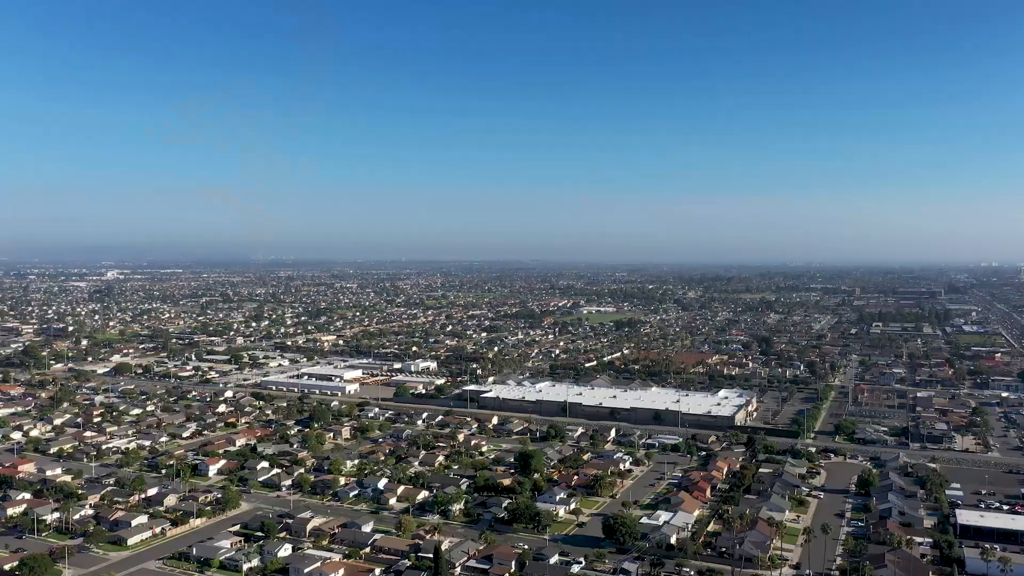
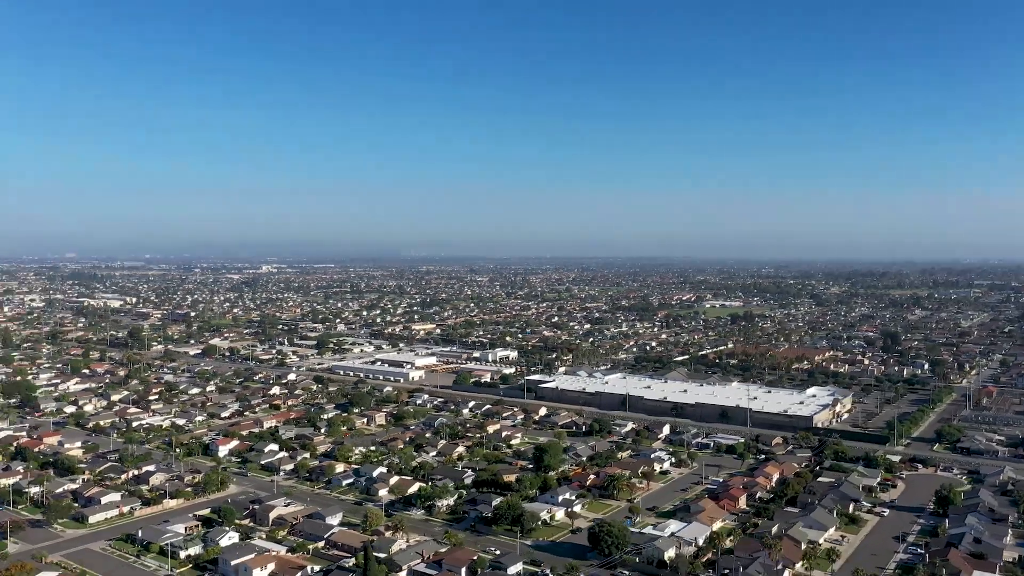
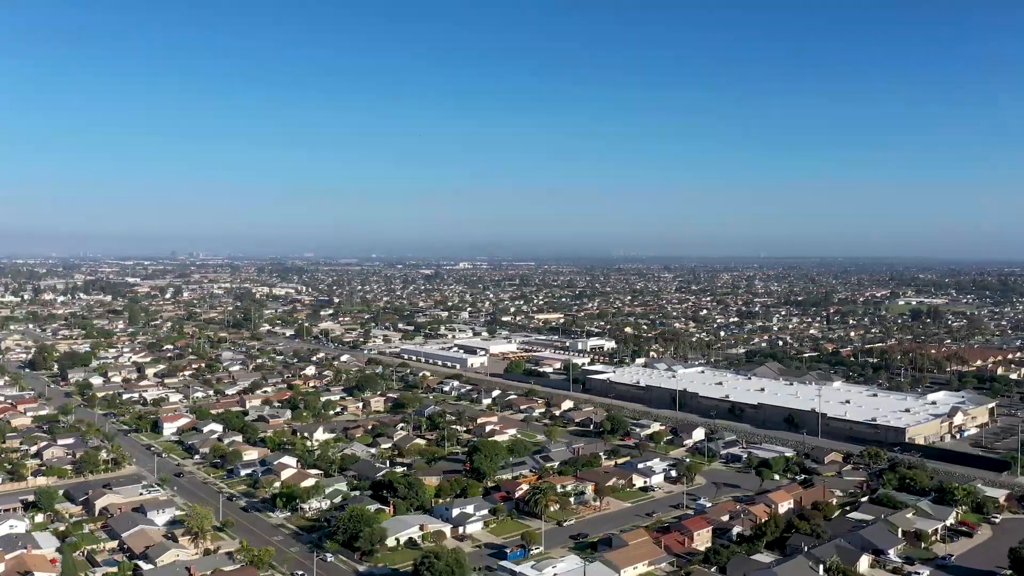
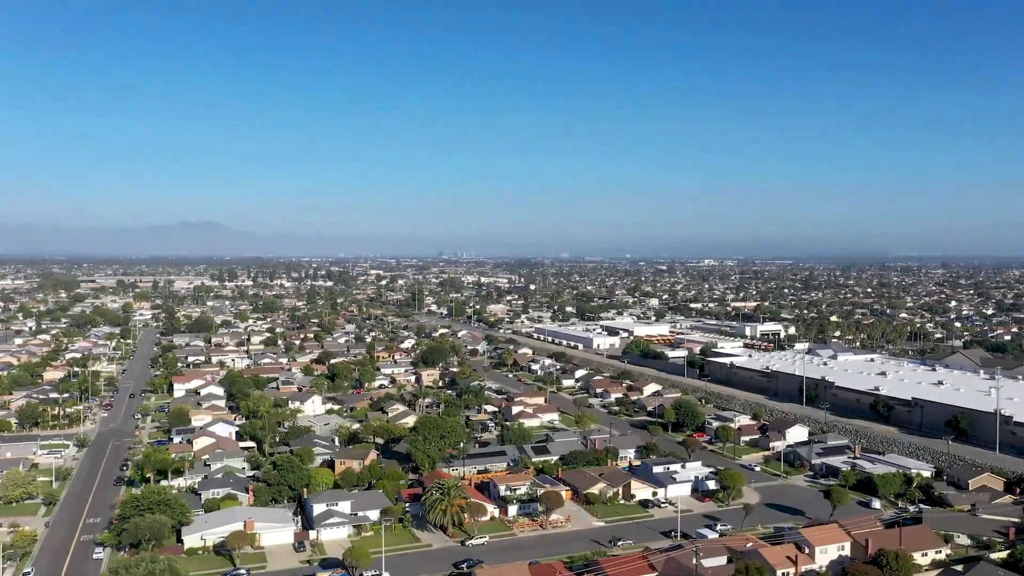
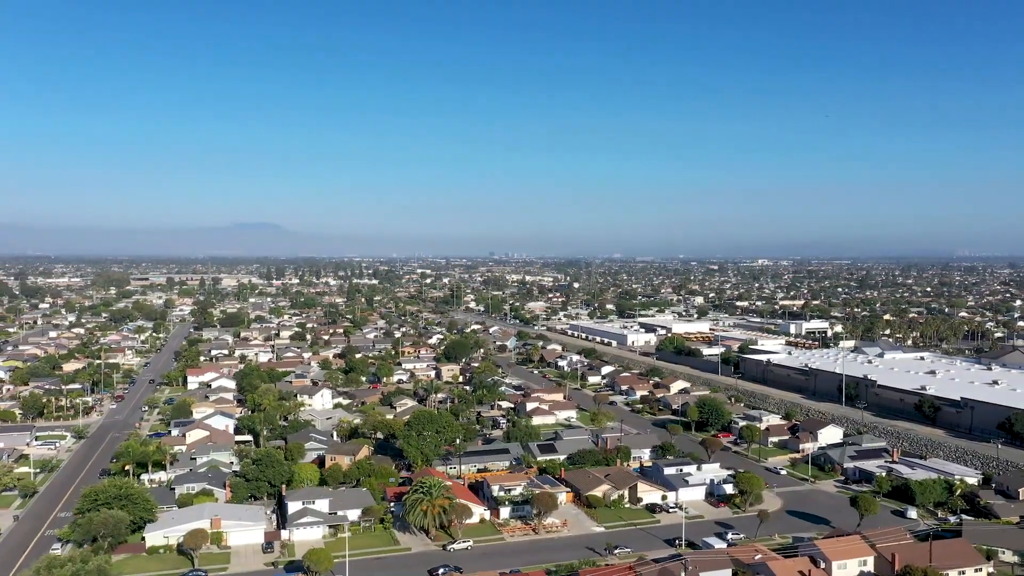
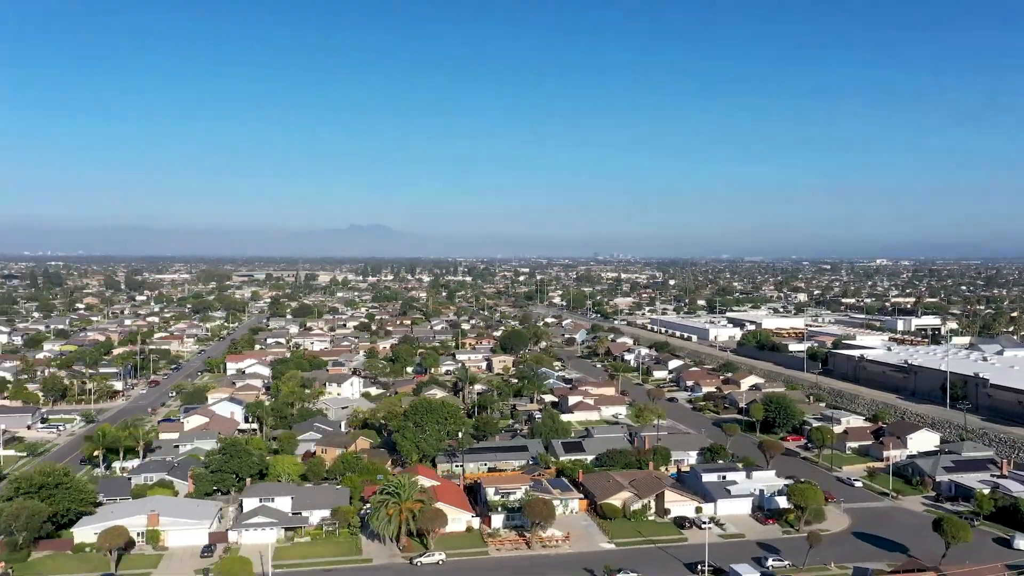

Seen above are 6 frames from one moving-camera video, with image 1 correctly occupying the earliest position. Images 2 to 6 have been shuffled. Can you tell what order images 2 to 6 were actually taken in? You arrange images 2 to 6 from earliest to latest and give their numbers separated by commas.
2, 3, 4, 5, 6
